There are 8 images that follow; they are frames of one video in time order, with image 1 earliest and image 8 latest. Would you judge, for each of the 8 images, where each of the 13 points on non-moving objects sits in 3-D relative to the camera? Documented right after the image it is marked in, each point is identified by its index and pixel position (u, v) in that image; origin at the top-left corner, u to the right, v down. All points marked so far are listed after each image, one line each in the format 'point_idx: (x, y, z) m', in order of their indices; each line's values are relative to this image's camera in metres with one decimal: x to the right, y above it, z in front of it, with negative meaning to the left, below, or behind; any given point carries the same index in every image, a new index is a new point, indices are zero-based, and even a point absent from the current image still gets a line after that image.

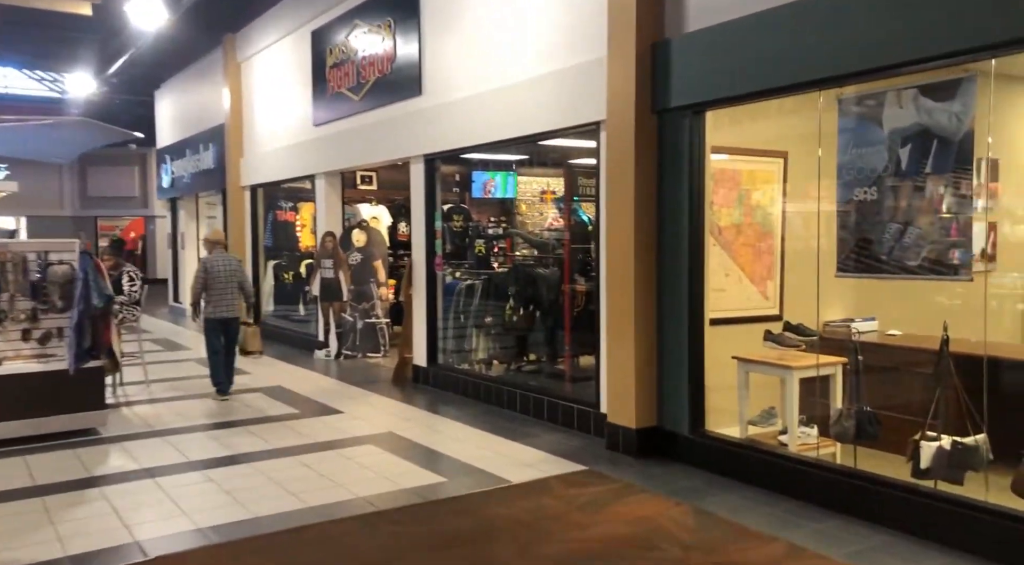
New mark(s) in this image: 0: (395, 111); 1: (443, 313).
0: (-0.9, +1.5, +7.7) m
1: (-0.5, -0.3, +7.8) m
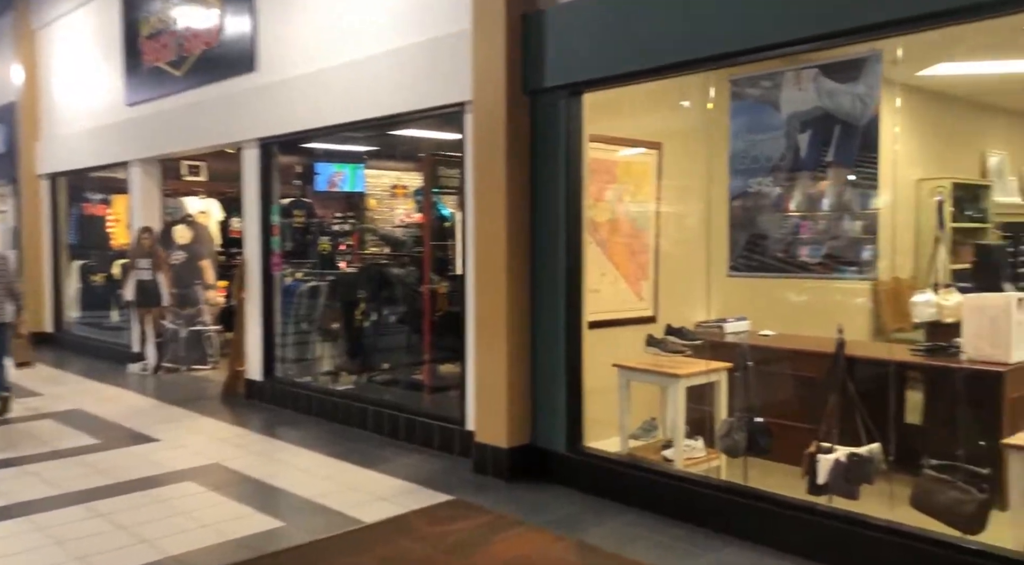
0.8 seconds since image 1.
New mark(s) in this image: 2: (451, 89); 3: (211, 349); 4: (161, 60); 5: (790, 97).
0: (-2.1, +1.4, +6.9) m
1: (-1.7, -0.3, +7.0) m
2: (-0.3, +1.0, +4.7) m
3: (-3.1, -0.8, +9.4) m
4: (-2.9, +1.8, +7.4) m
5: (+1.2, +0.8, +3.9) m
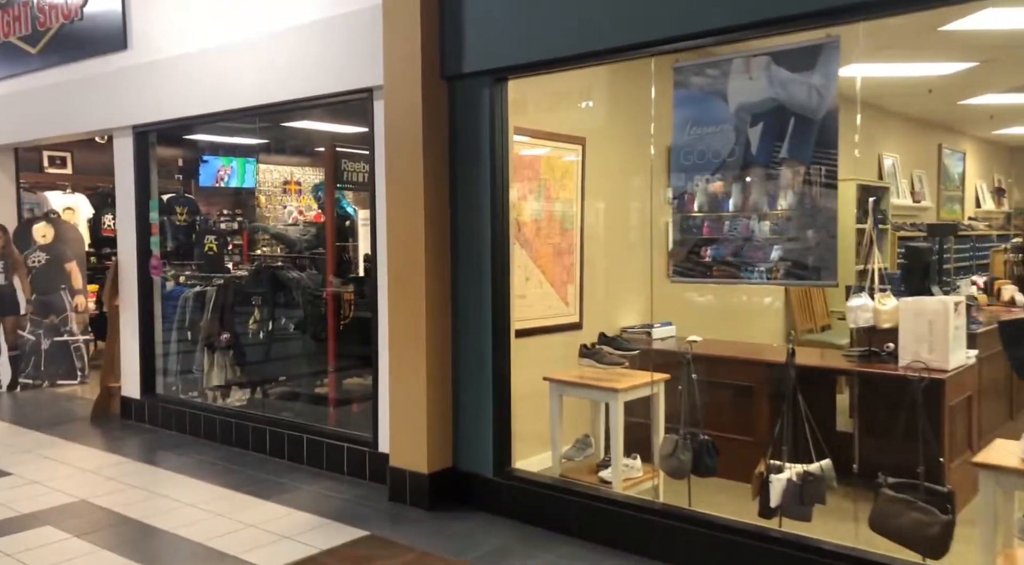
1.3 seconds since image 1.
0: (-2.8, +1.4, +6.2) m
1: (-2.4, -0.3, +6.4) m
2: (-0.7, +1.0, +4.3) m
3: (-4.1, -0.8, +8.6) m
4: (-3.6, +1.8, +6.6) m
5: (+0.9, +0.8, +3.7) m
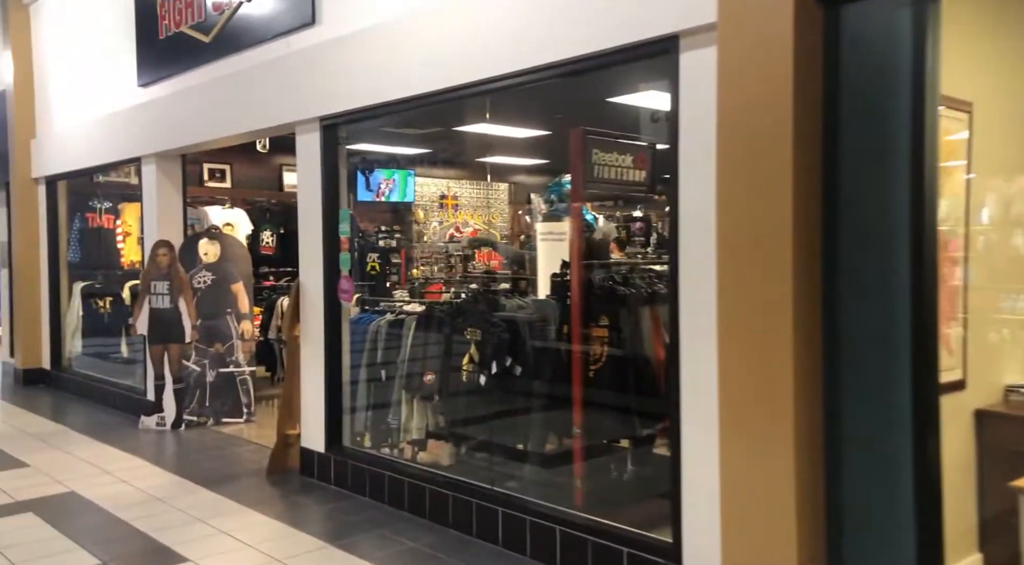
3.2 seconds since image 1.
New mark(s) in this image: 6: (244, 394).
0: (-1.3, +1.3, +5.2) m
1: (-0.9, -0.5, +5.3) m
2: (+0.4, +0.9, +3.0) m
3: (-2.3, -1.0, +7.7) m
4: (-2.0, +1.6, +5.8) m
5: (+1.9, +0.7, +2.2) m
6: (-2.3, -0.9, +7.8) m
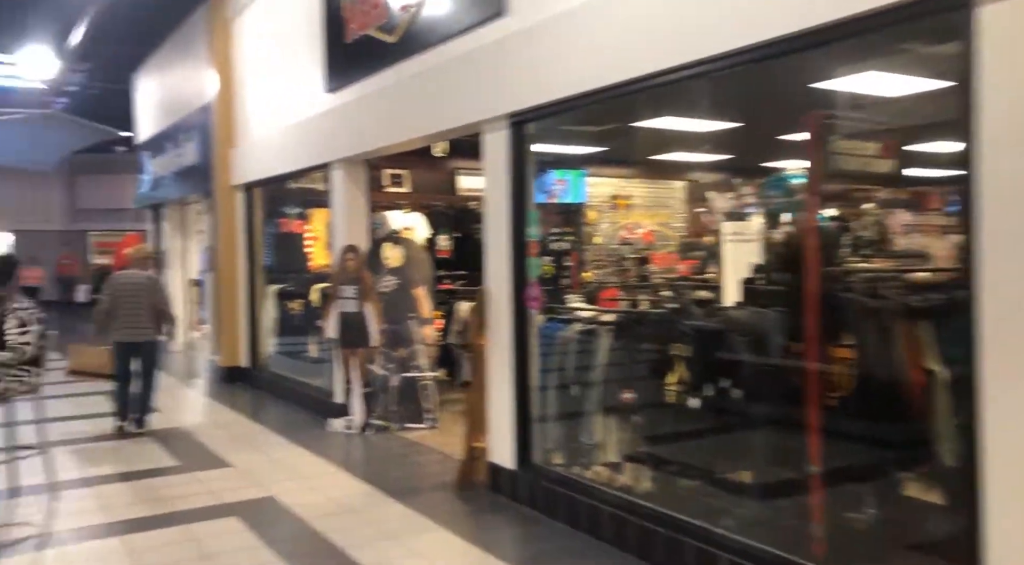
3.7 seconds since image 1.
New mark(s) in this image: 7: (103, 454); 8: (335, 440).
0: (-0.2, +1.2, +4.9) m
1: (+0.2, -0.5, +5.0) m
2: (+1.1, +0.8, +2.5) m
3: (-0.7, -1.0, +7.6) m
4: (-0.9, +1.6, +5.6) m
5: (+2.4, +0.6, +1.4) m
6: (-0.7, -1.0, +7.7) m
7: (-3.2, -1.3, +7.1) m
8: (-1.4, -1.3, +7.4) m
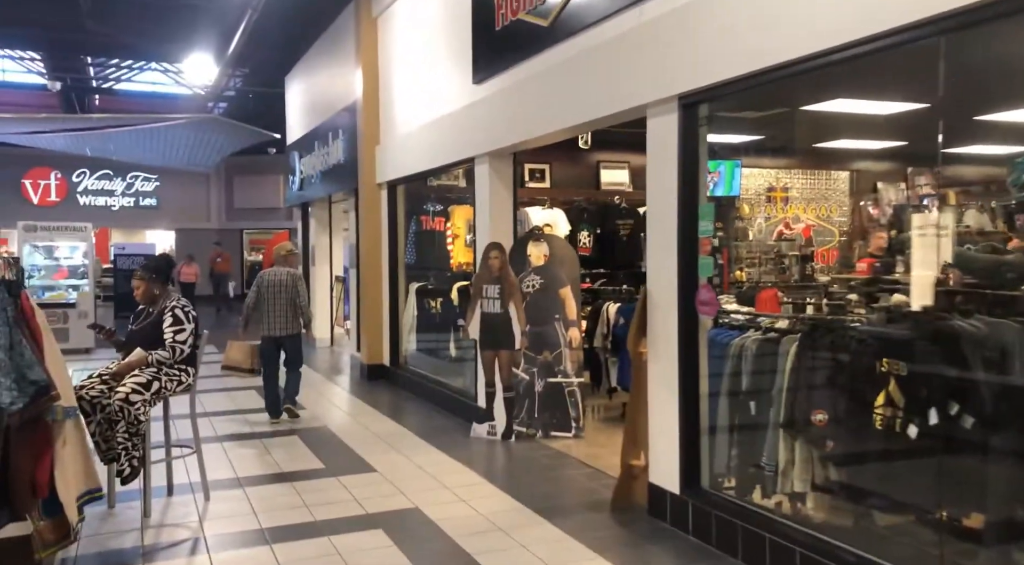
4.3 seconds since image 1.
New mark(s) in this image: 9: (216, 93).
0: (+0.6, +1.2, +4.4) m
1: (+1.0, -0.5, +4.4) m
2: (+1.5, +0.8, +1.8) m
3: (+0.5, -1.0, +7.1) m
4: (+0.1, +1.6, +5.2) m
5: (+2.6, +0.6, +0.5) m
6: (+0.5, -1.0, +7.2) m
7: (-2.0, -1.3, +7.0) m
8: (-0.3, -1.3, +7.0) m
9: (-6.1, +3.9, +18.9) m
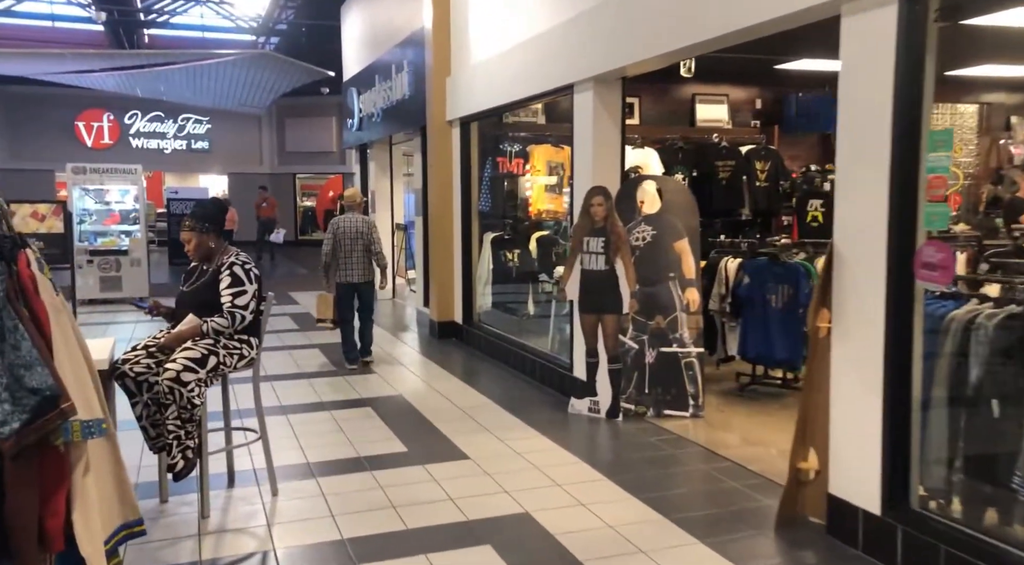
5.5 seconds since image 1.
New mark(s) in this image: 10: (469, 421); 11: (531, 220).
0: (+1.1, +1.4, +3.3) m
1: (+1.5, -0.4, +3.4) m
2: (+1.9, +0.8, +0.6) m
3: (+1.2, -0.7, +6.1) m
4: (+0.7, +1.8, +4.1) m
5: (+3.0, +0.5, -0.7) m
6: (+1.2, -0.7, +6.2) m
7: (-1.3, -1.0, +6.2) m
8: (+0.4, -0.9, +6.1) m
9: (-4.8, +4.9, +17.9) m
10: (-0.3, -1.0, +6.2) m
11: (+0.2, +0.6, +9.0) m
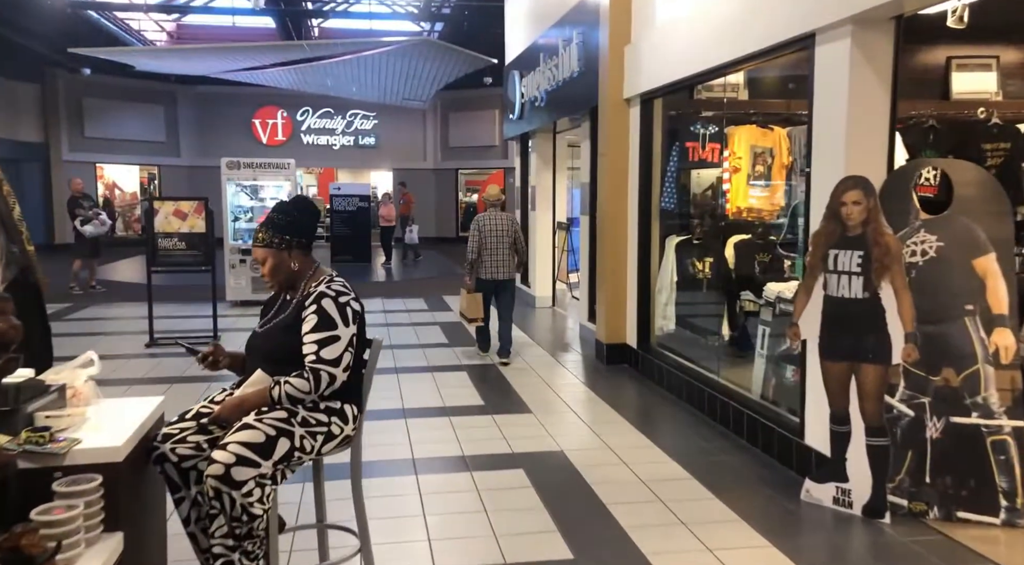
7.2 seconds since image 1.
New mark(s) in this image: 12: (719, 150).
0: (+1.6, +1.2, +1.4) m
1: (+2.0, -0.5, +1.4) m
2: (+1.9, +0.6, -1.4) m
3: (+2.2, -0.9, +4.1) m
4: (+1.3, +1.6, +2.2) m
5: (+2.8, +0.3, -2.9) m
6: (+2.2, -0.8, +4.2) m
7: (-0.3, -1.1, +4.6) m
8: (+1.4, -1.1, +4.2) m
9: (-1.5, +4.9, +16.7) m
10: (+0.7, -1.1, +4.5) m
11: (+1.7, +0.5, +7.1) m
12: (+1.7, +1.0, +7.2) m
